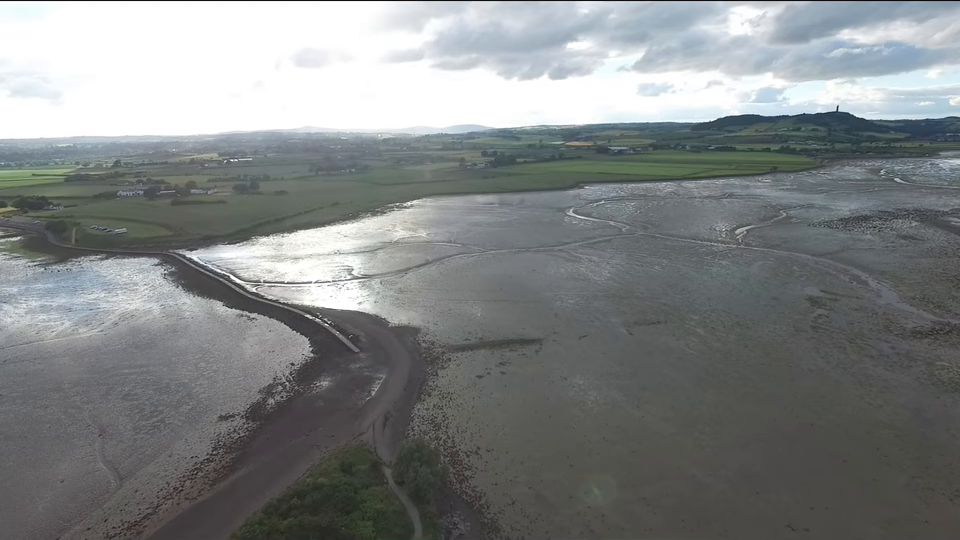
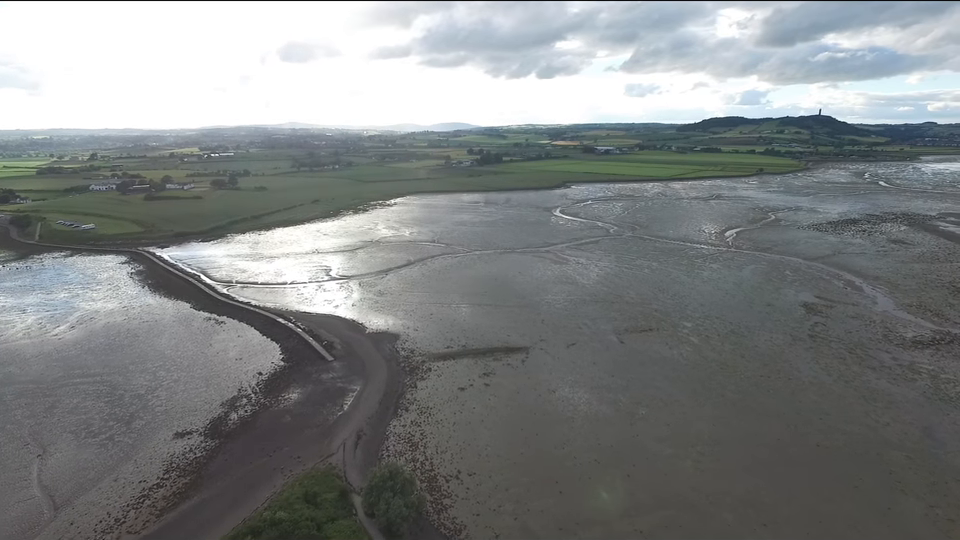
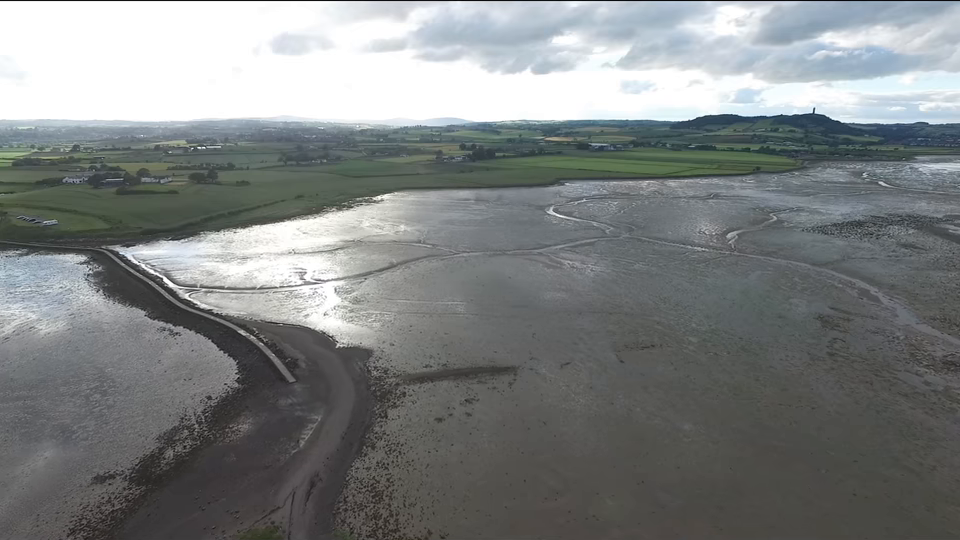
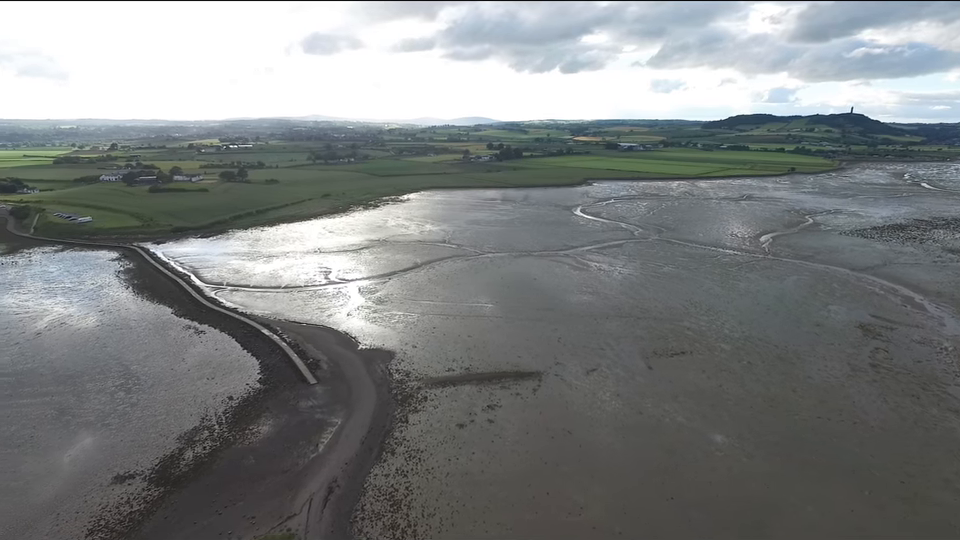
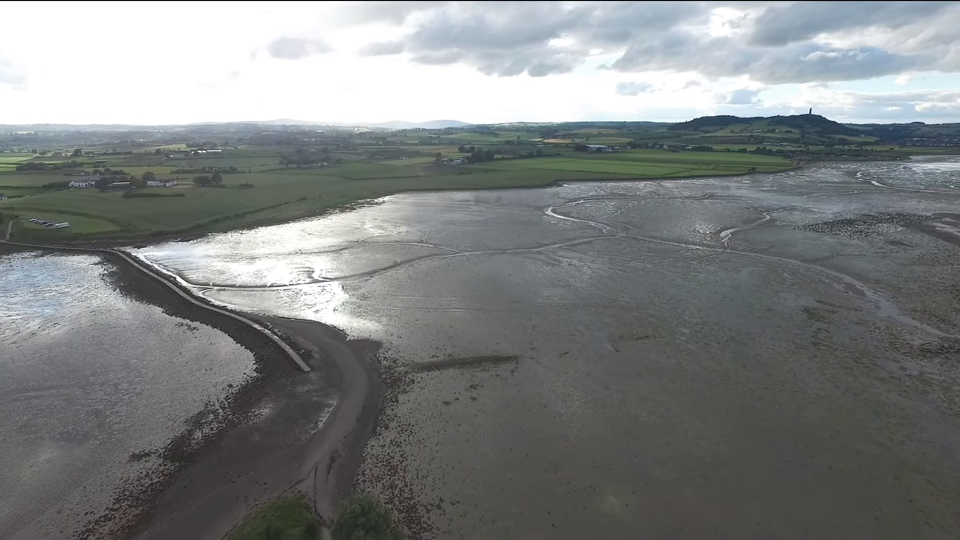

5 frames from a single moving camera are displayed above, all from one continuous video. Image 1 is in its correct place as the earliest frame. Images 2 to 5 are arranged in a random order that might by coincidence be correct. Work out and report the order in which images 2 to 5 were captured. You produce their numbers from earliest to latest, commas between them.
2, 5, 3, 4
